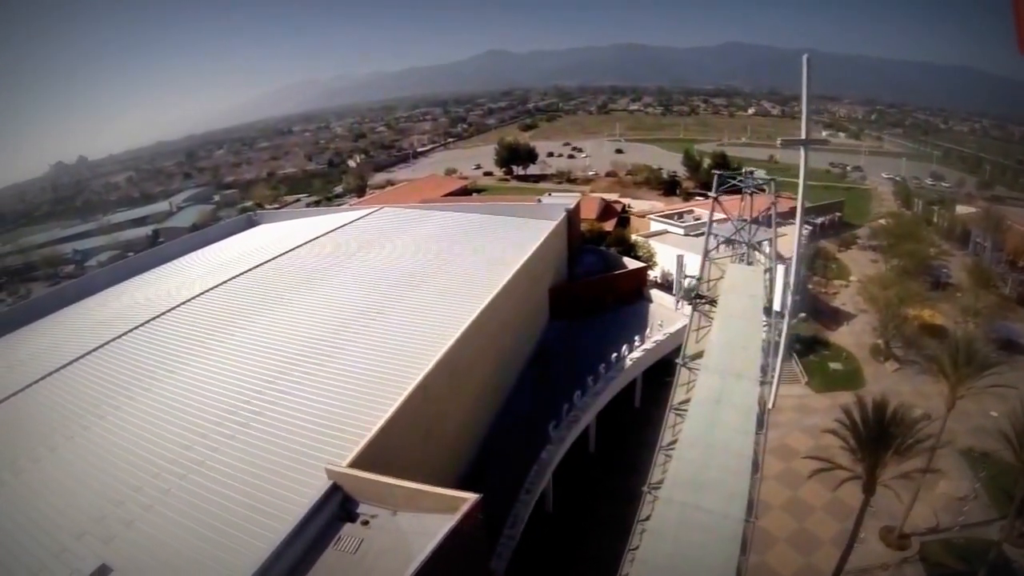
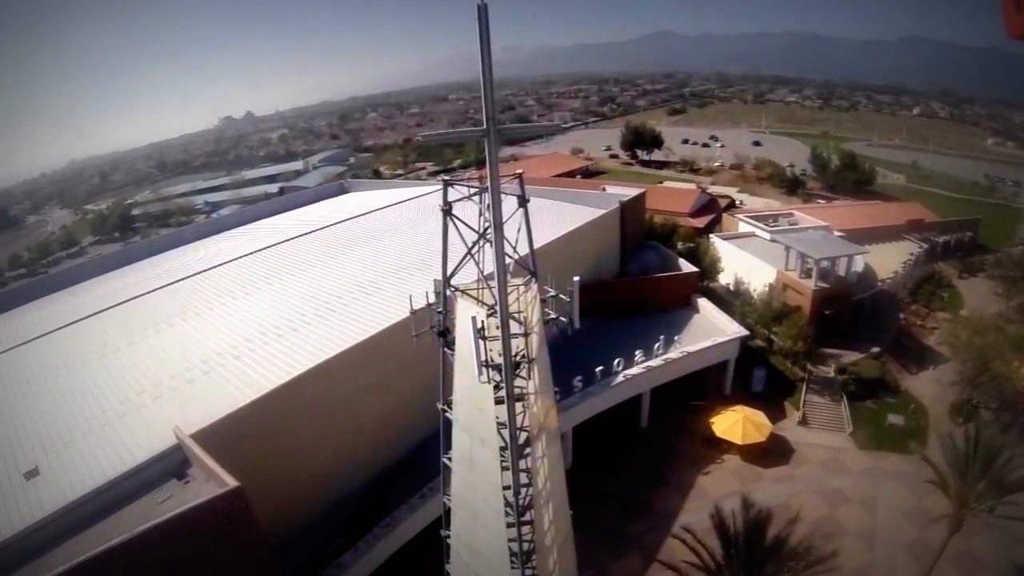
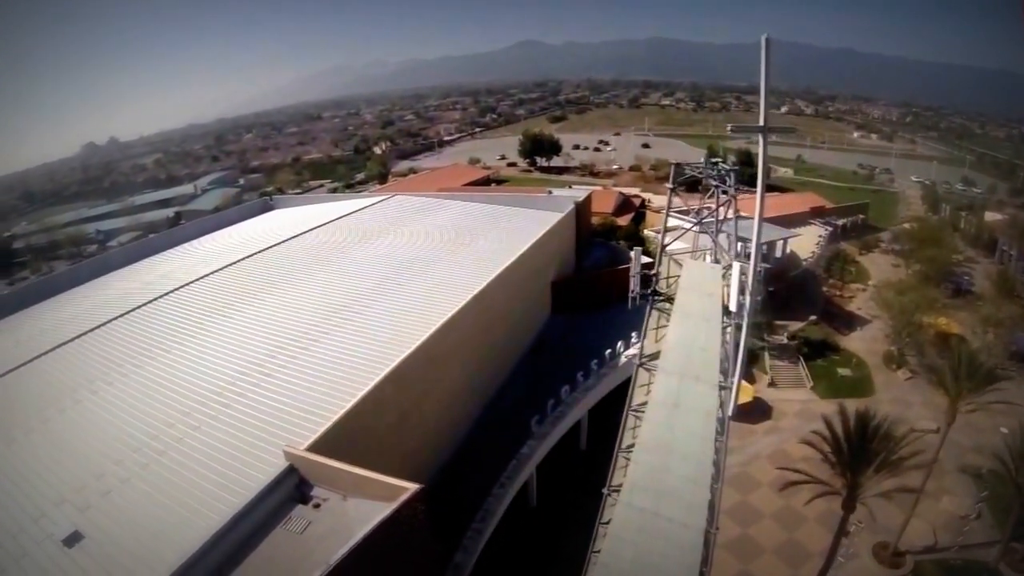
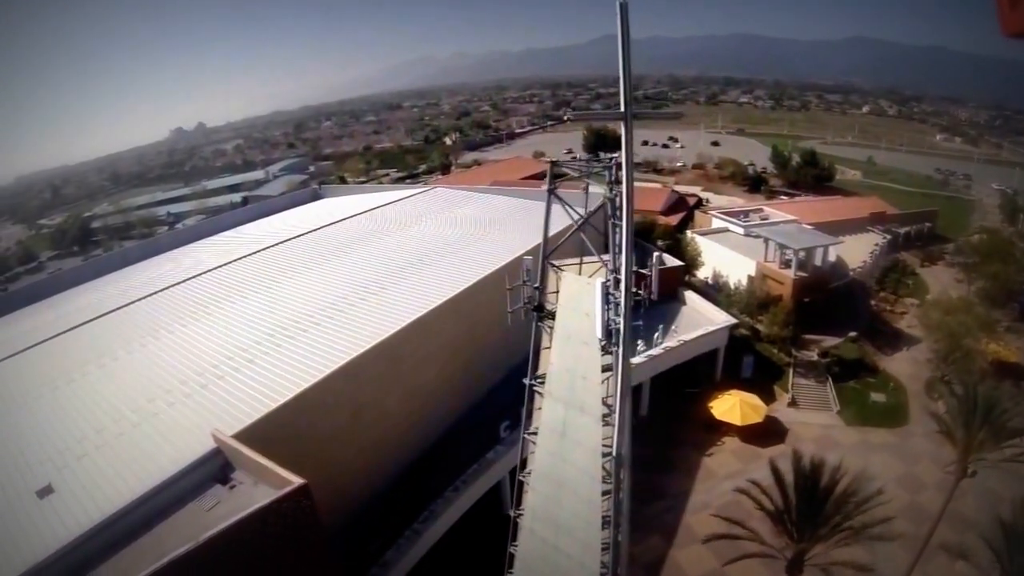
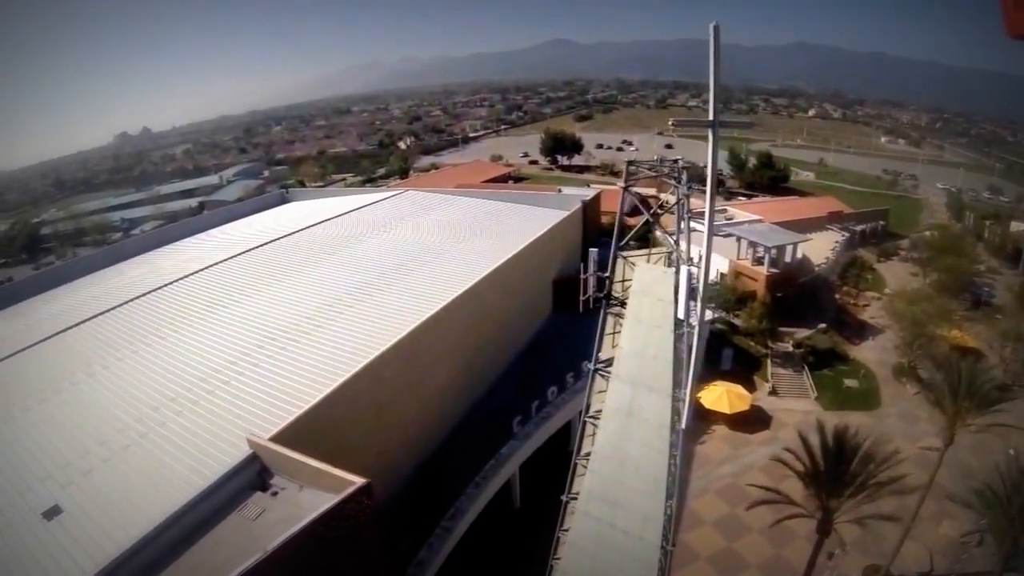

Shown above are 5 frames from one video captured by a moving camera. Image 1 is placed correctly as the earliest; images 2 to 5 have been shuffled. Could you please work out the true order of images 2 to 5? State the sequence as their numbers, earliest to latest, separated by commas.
3, 5, 4, 2
